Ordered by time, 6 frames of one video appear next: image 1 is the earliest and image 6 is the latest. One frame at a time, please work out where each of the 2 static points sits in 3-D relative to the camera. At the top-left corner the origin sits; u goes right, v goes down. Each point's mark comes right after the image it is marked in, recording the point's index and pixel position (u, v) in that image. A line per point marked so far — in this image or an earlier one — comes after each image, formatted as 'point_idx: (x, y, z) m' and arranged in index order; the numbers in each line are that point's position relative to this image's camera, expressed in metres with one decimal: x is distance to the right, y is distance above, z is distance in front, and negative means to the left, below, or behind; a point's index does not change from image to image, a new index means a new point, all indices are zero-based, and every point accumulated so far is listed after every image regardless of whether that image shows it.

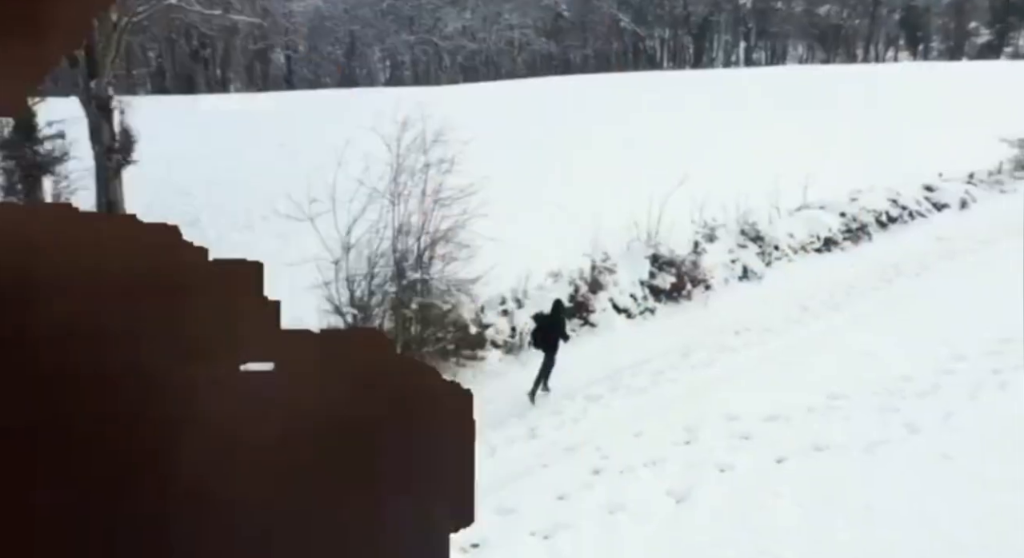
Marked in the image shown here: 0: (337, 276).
0: (-2.6, +0.1, +11.7) m
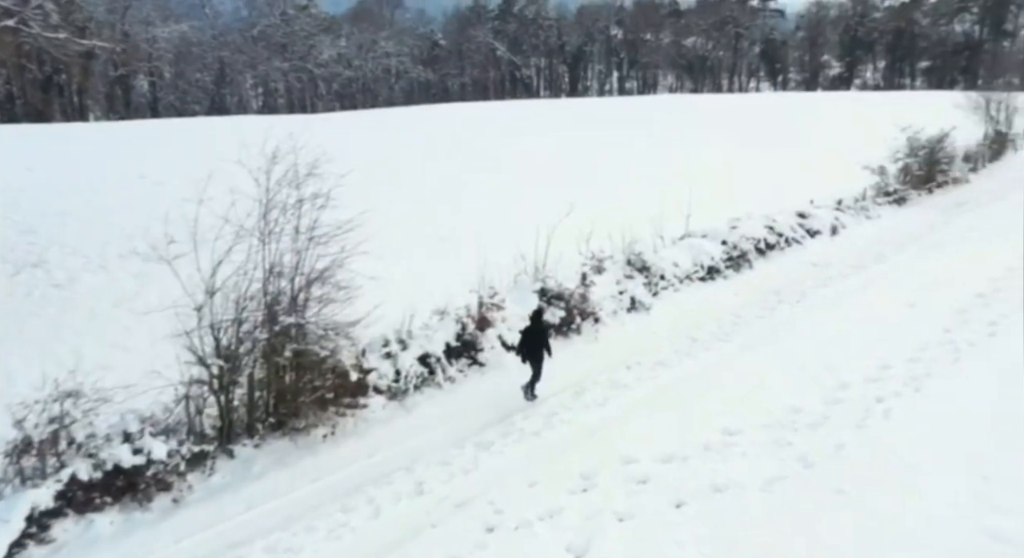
0: (-4.2, -0.6, +10.5) m
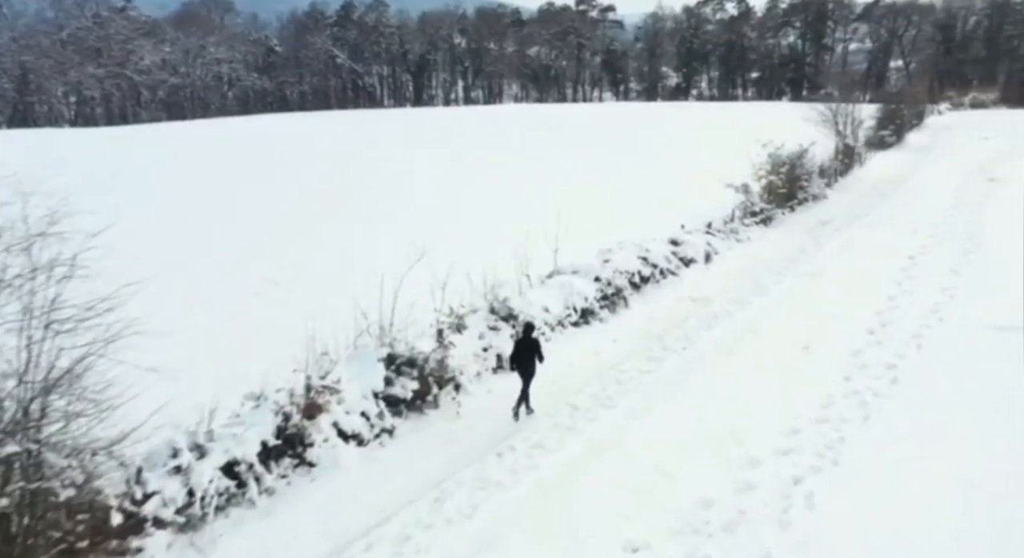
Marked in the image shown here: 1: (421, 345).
0: (-5.7, -1.7, +6.9) m
1: (-1.4, -1.0, +11.8) m
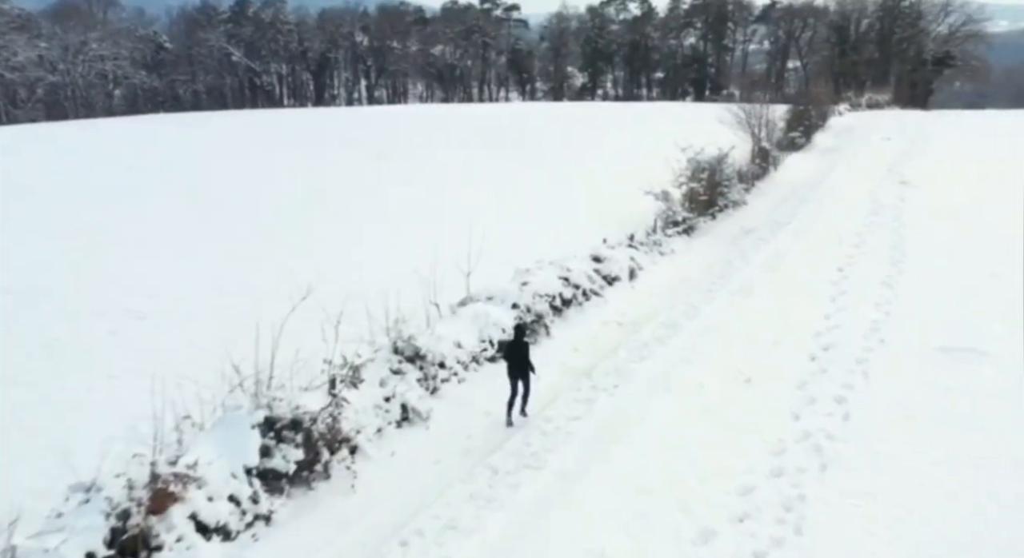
0: (-6.3, -2.3, +4.4) m
1: (-2.6, -1.5, +9.7) m
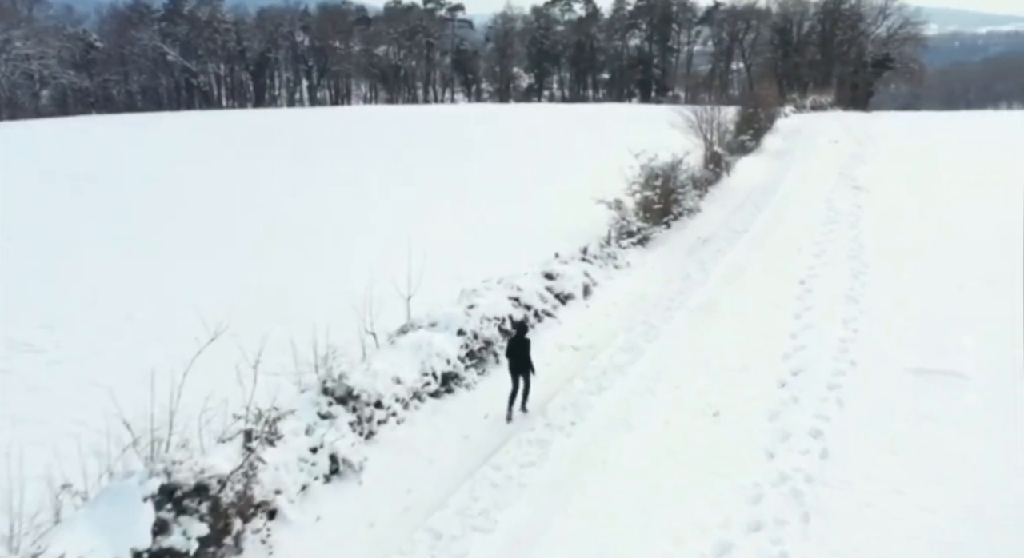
0: (-6.5, -2.8, +2.7) m
1: (-3.2, -1.9, +8.3) m
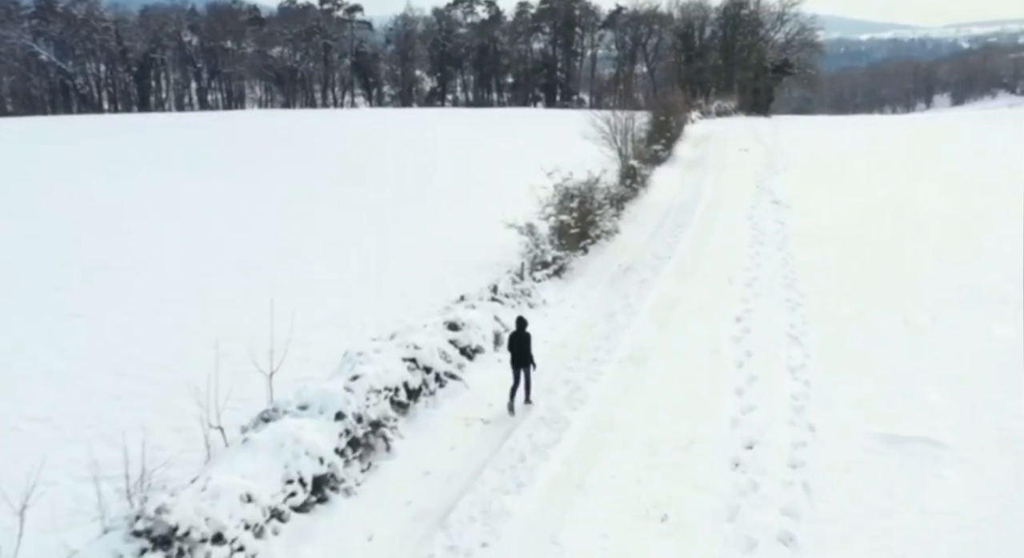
0: (-6.7, -3.7, -0.6) m
1: (-4.0, -2.8, +5.4) m
